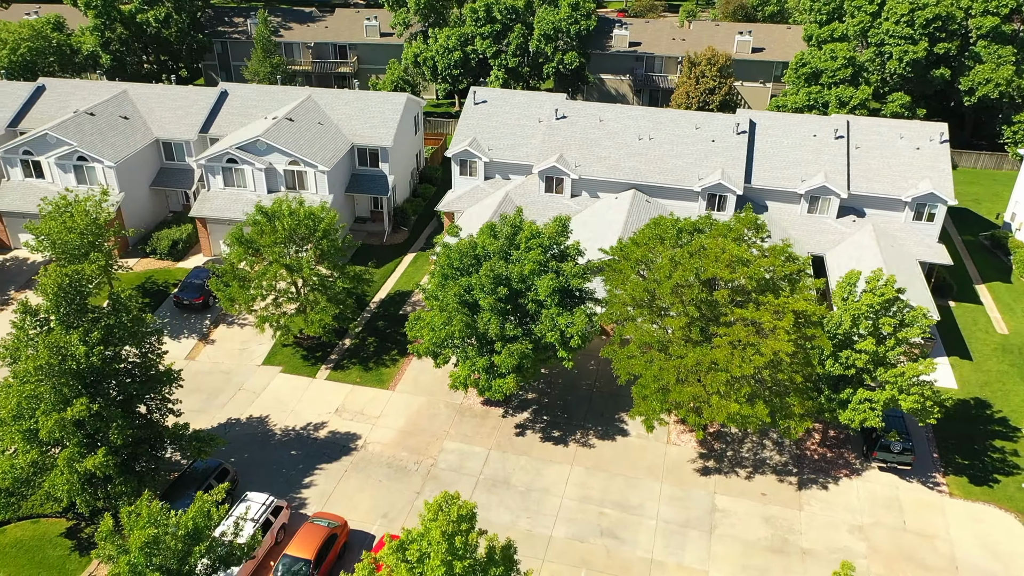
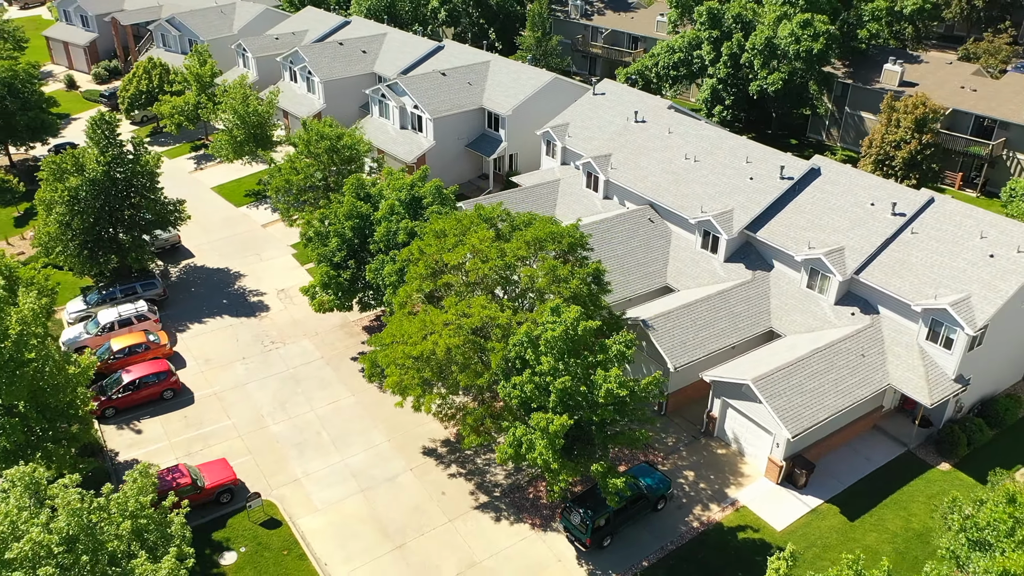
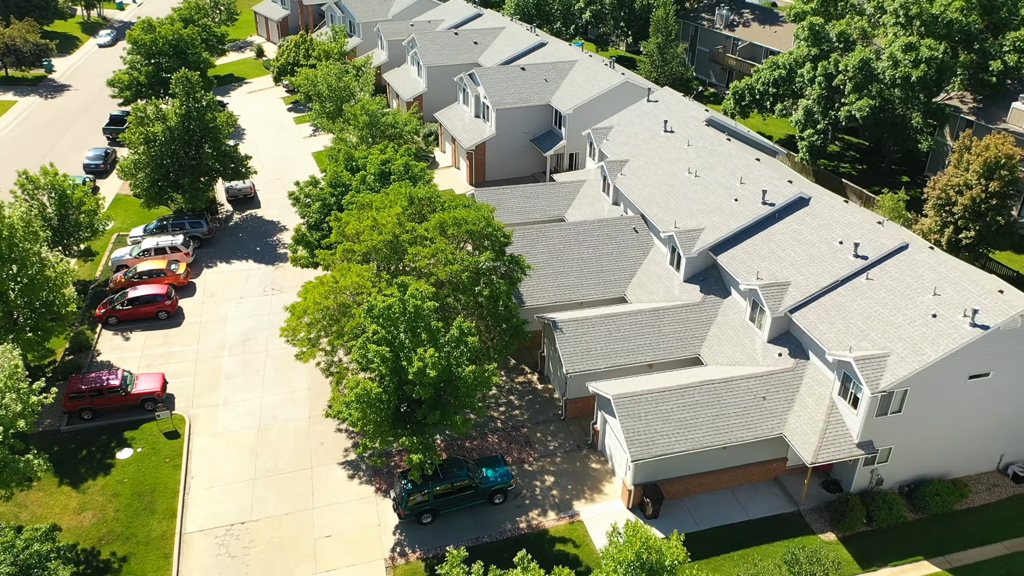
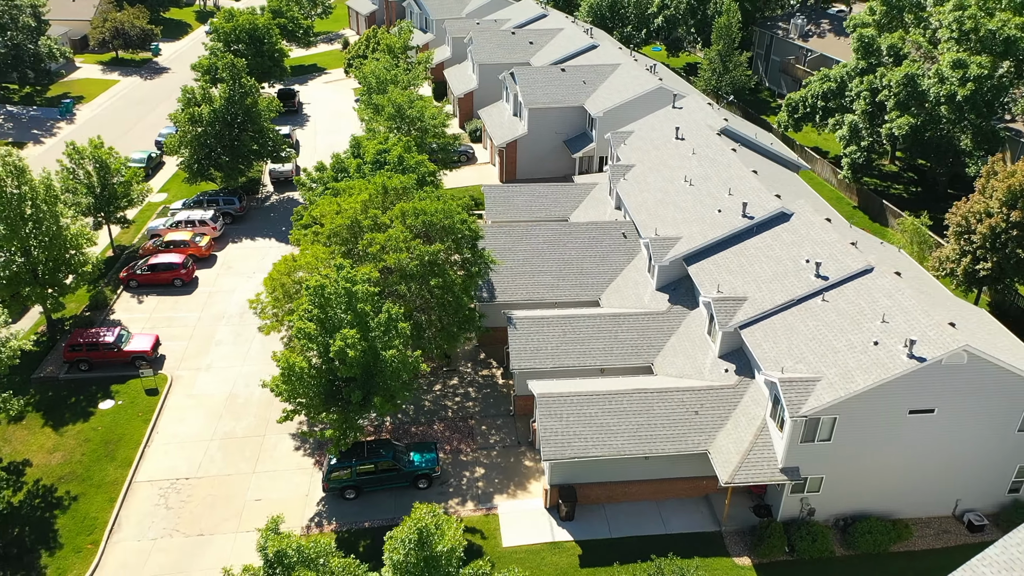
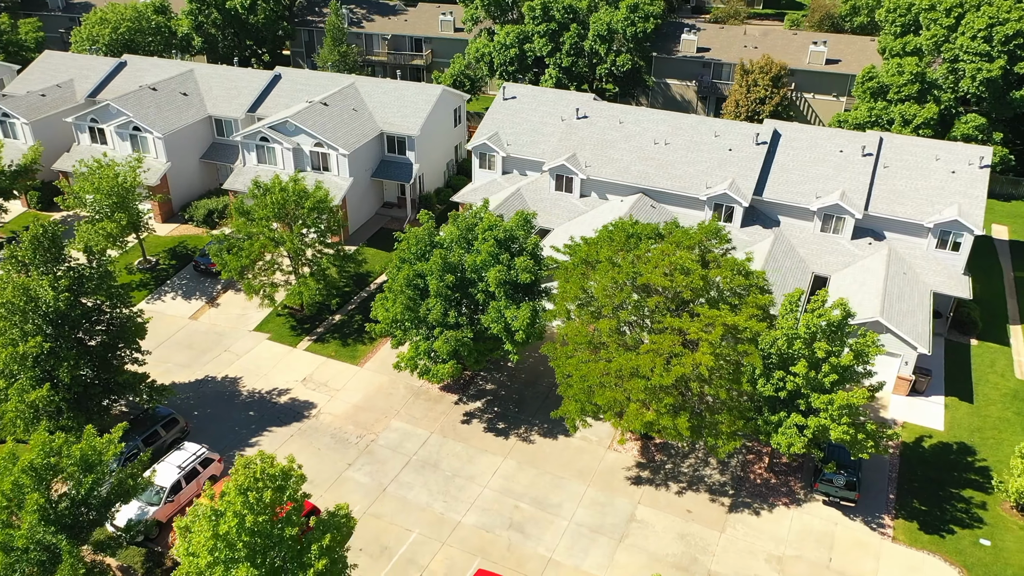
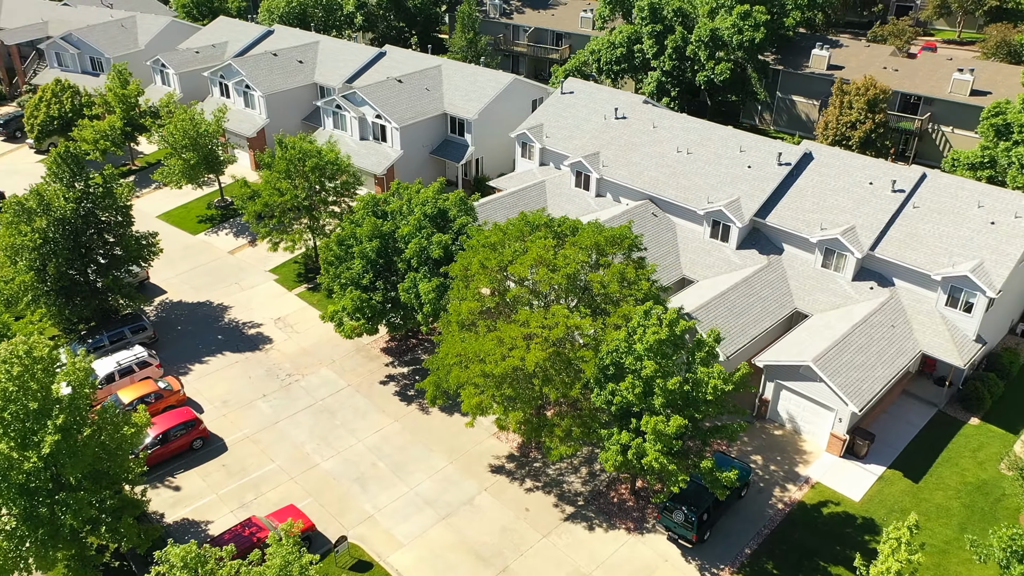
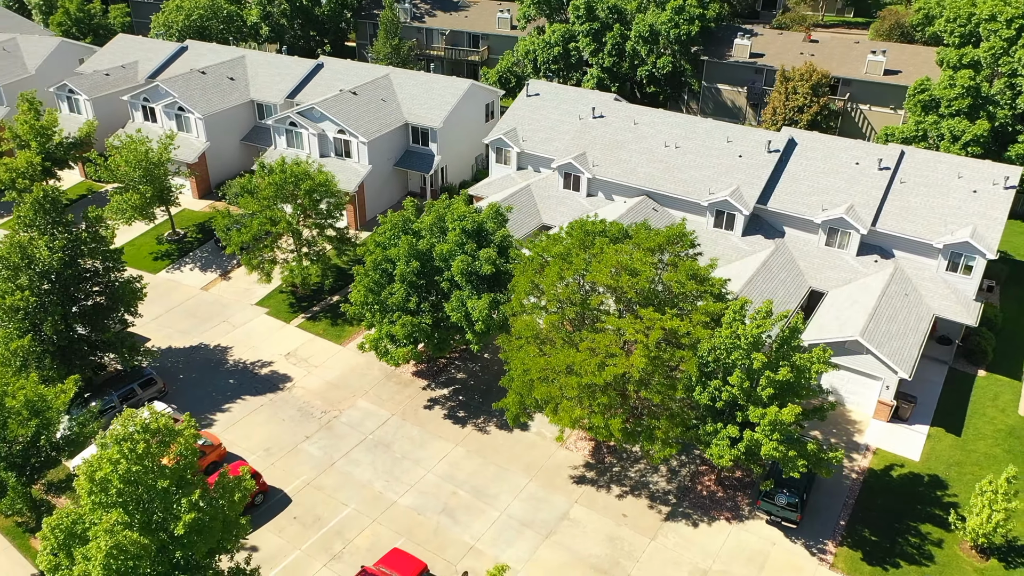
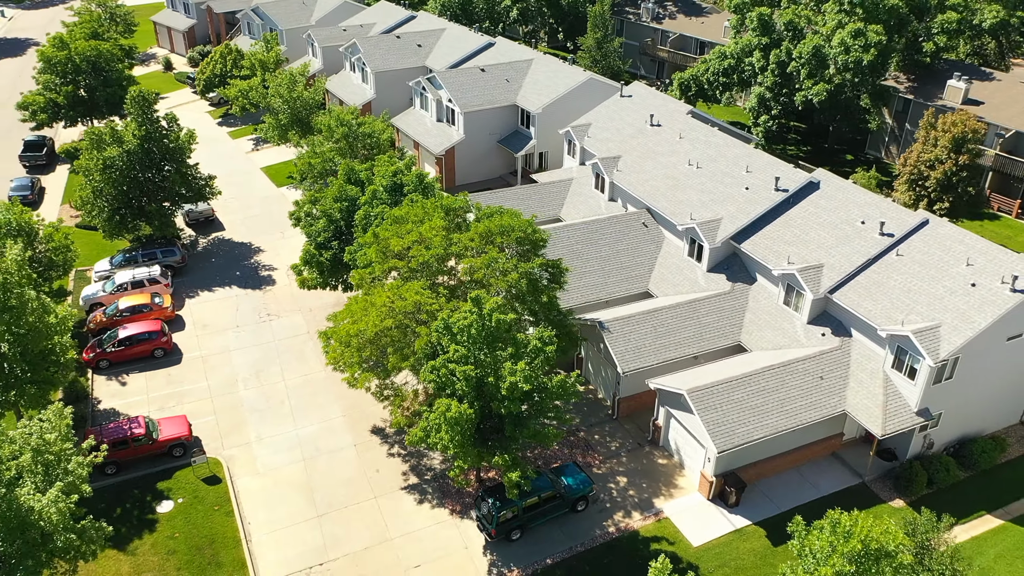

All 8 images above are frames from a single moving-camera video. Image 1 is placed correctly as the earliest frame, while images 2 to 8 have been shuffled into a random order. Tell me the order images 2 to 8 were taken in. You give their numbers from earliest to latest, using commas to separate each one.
5, 7, 6, 2, 8, 3, 4
